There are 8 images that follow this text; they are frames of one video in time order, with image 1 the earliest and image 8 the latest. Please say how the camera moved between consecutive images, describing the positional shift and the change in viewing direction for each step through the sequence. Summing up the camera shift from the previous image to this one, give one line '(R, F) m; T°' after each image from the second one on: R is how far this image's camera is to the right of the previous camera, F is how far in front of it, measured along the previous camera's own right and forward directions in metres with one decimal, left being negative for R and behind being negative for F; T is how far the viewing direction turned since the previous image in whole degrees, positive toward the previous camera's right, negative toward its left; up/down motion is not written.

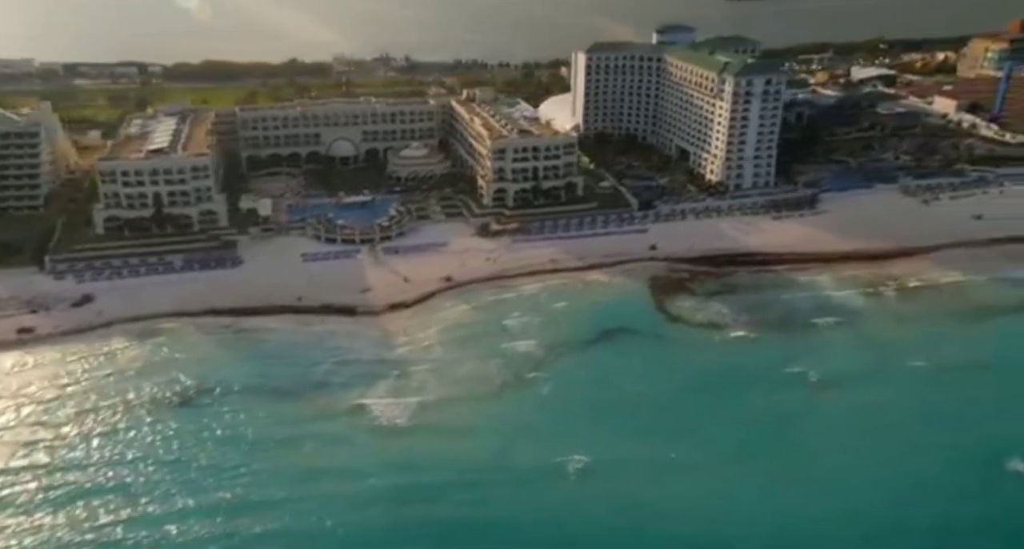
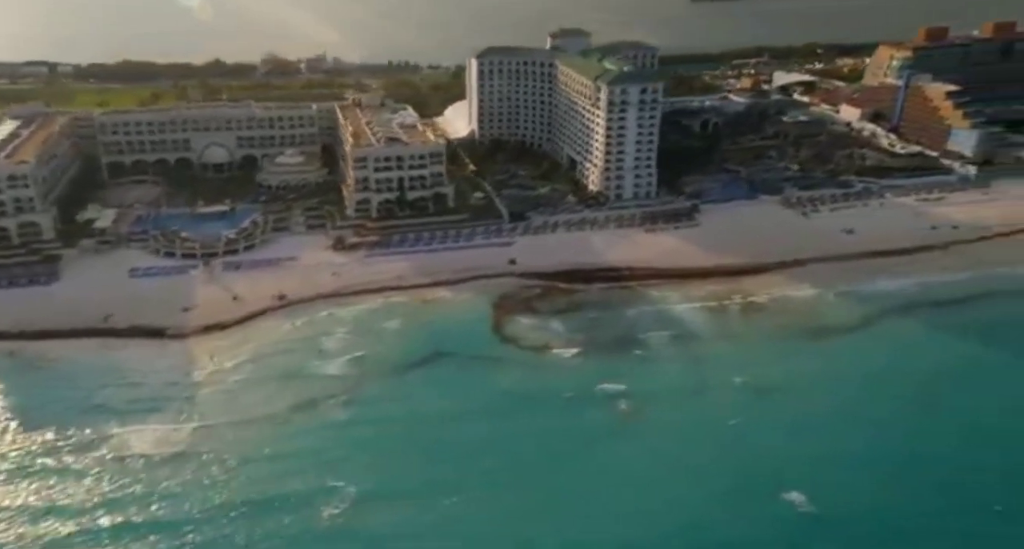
(+7.8, +1.3) m; +2°
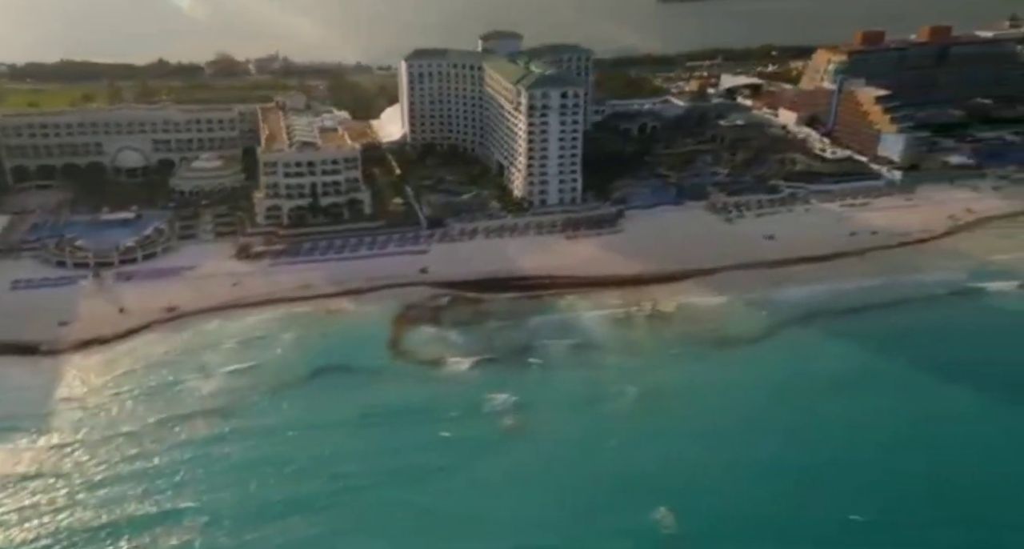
(+4.3, +0.9) m; +2°
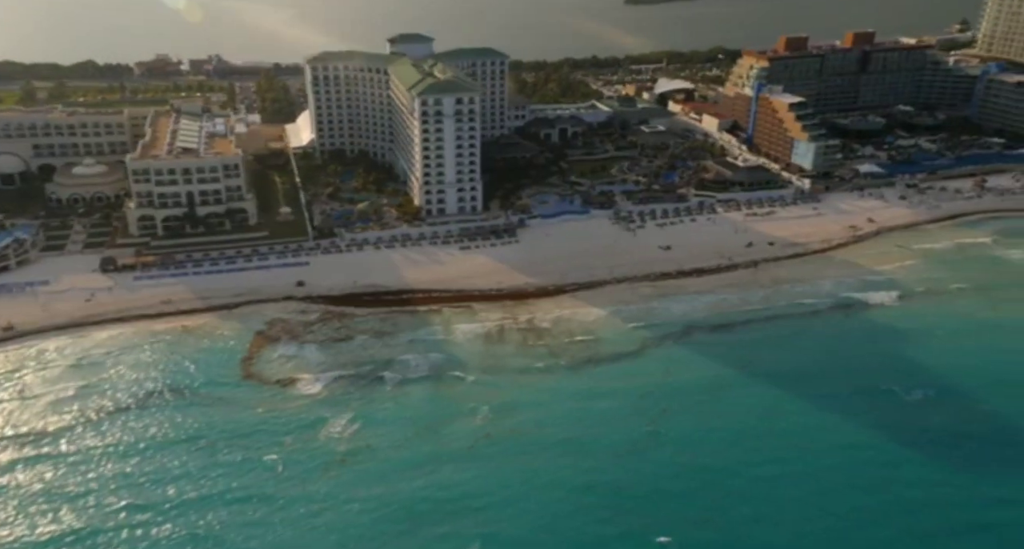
(+6.1, +1.4) m; +2°
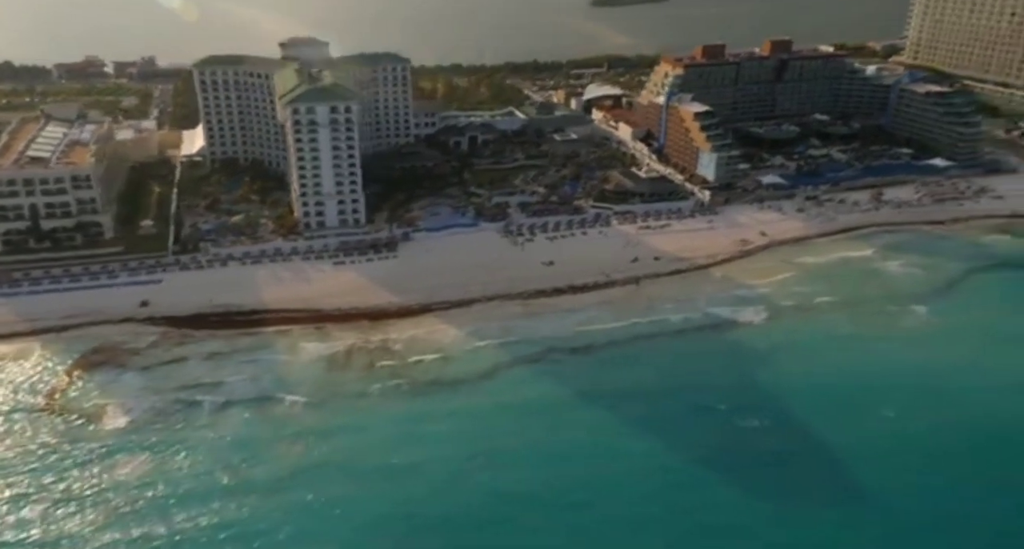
(+7.1, +1.9) m; +2°
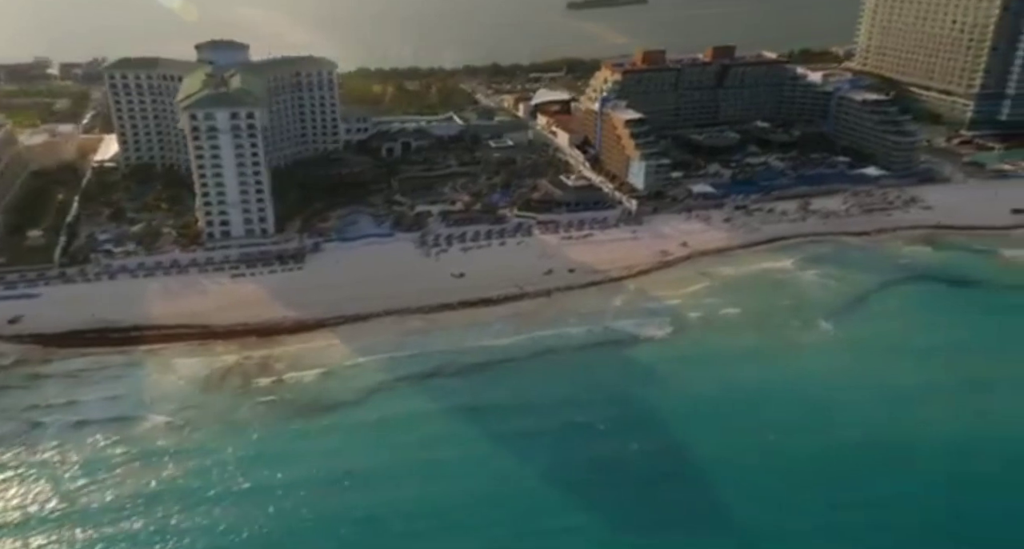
(+5.3, +1.6) m; +1°
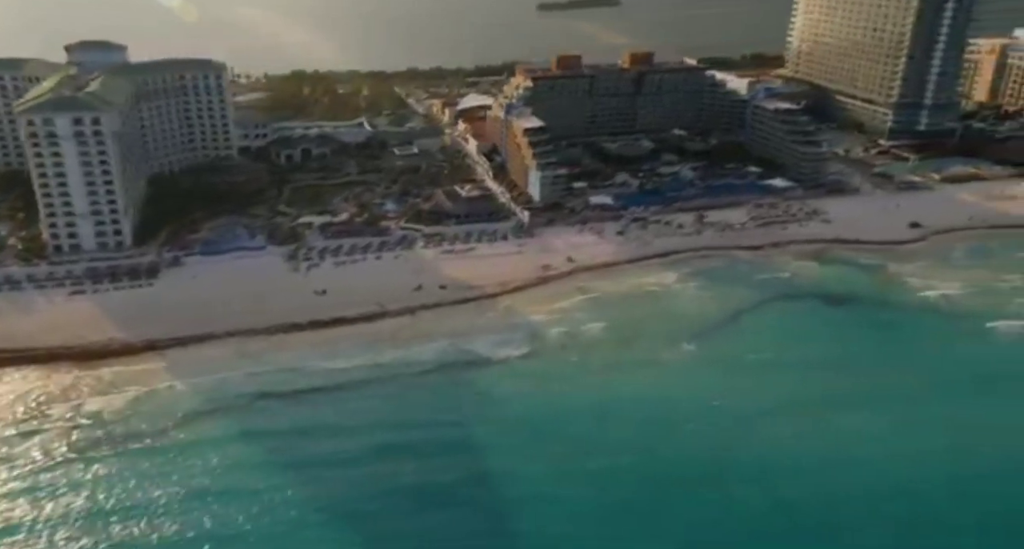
(+7.7, +2.5) m; +1°
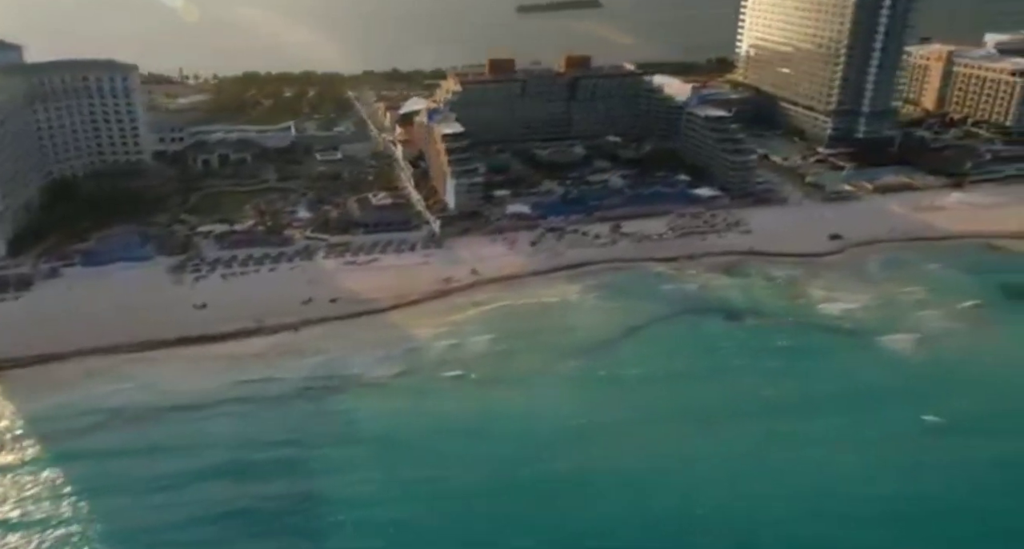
(+6.3, +2.1) m; +1°
